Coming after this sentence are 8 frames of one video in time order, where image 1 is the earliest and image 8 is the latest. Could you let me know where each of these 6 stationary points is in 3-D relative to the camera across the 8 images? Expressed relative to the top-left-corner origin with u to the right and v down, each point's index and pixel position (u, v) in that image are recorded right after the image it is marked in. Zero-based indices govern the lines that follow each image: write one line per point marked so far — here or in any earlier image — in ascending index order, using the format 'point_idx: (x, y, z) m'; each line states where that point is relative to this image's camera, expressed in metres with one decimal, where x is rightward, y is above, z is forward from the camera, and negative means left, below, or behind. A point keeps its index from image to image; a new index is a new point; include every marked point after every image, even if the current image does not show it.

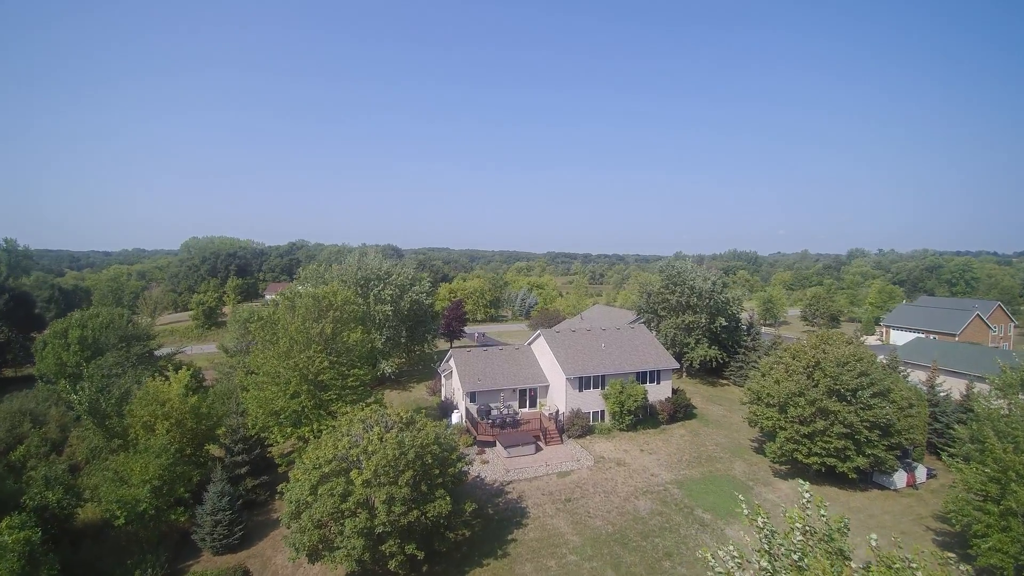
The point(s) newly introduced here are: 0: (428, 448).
0: (-3.1, -6.1, +17.9) m
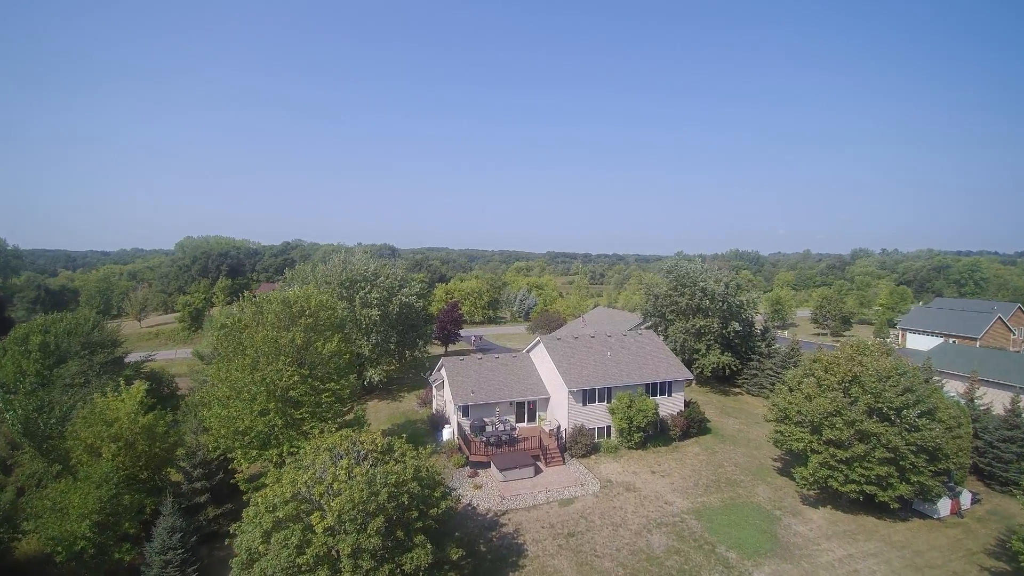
0: (-3.3, -6.2, +15.0) m
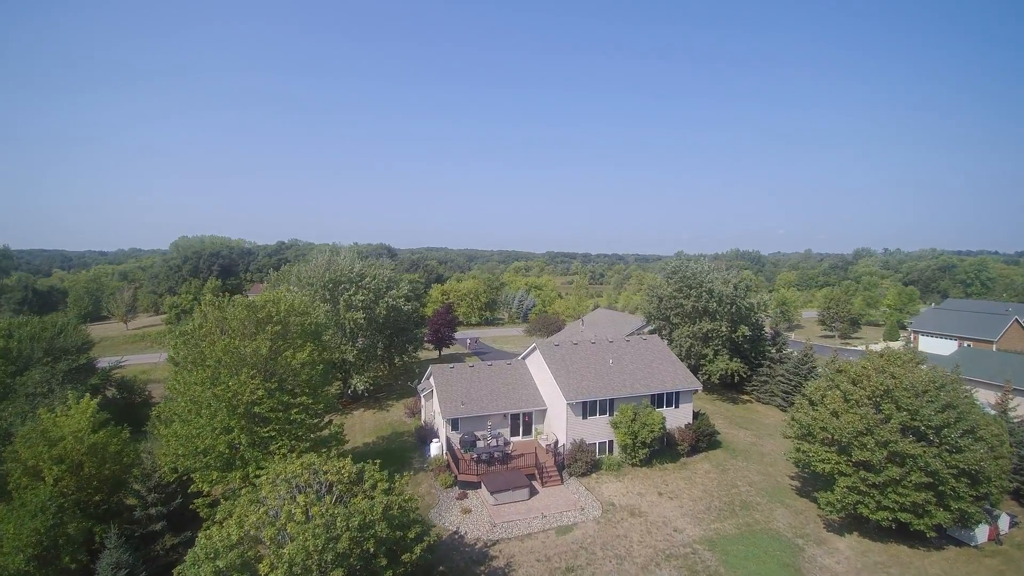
0: (-3.7, -6.4, +12.7) m
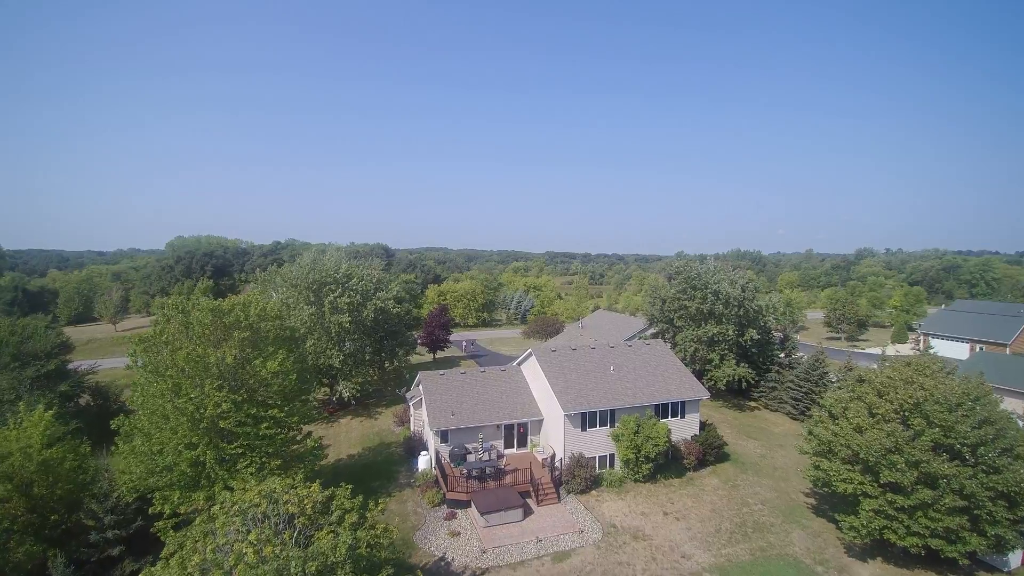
0: (-4.0, -6.5, +10.9) m
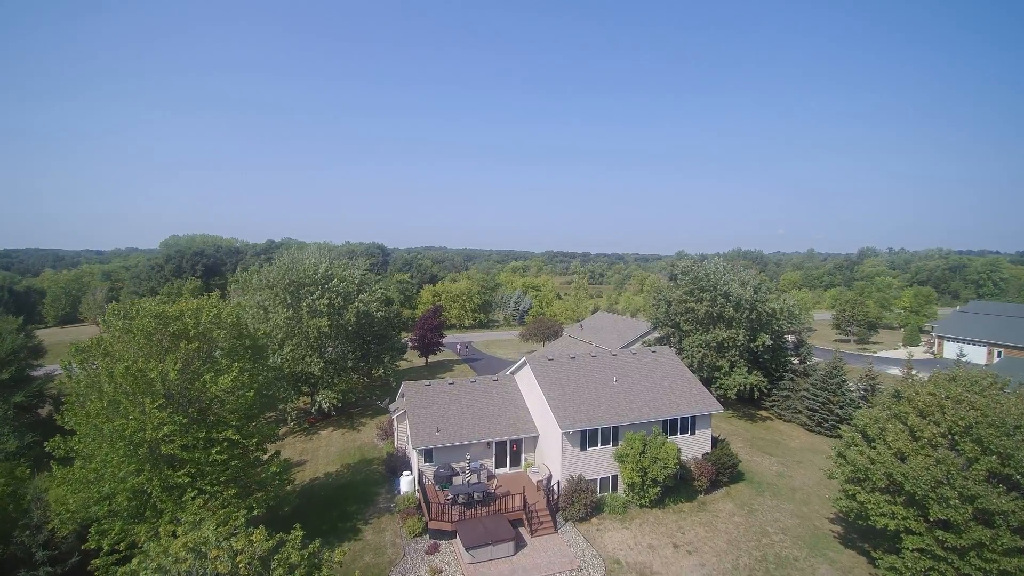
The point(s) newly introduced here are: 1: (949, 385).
0: (-4.3, -6.6, +8.5) m
1: (+15.3, -3.4, +16.8) m
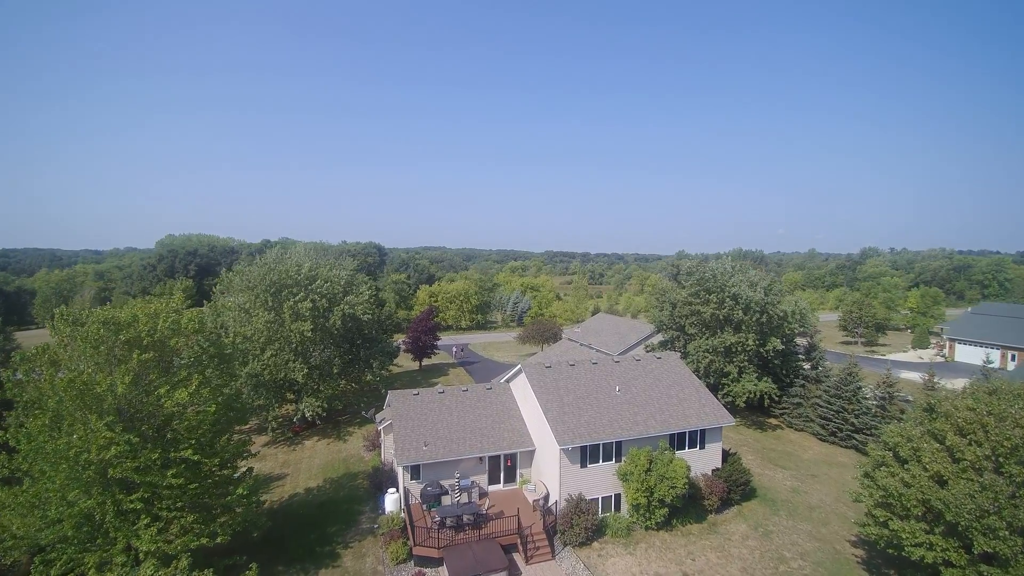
0: (-4.6, -6.7, +6.8) m
1: (+15.1, -3.4, +15.1) m
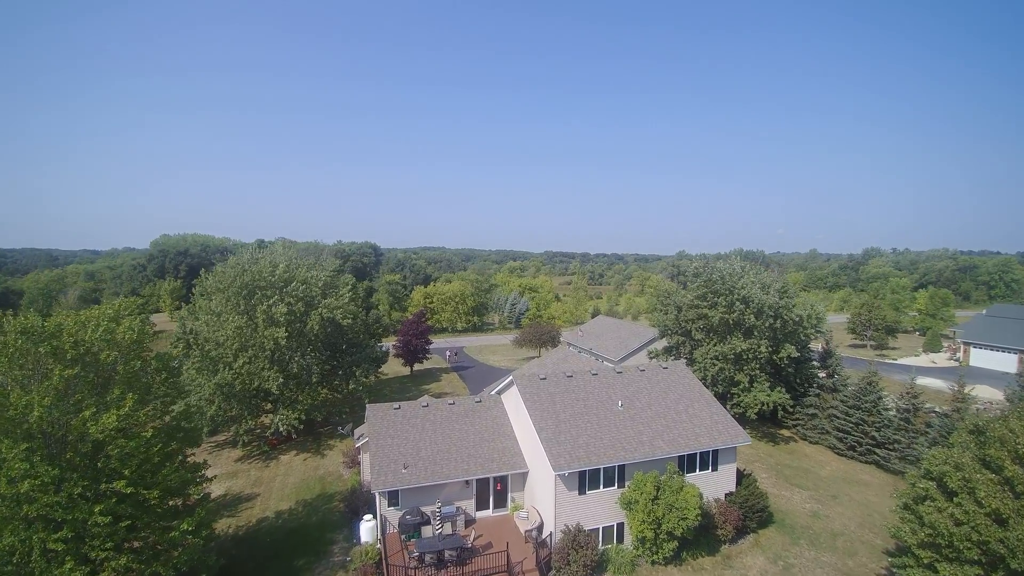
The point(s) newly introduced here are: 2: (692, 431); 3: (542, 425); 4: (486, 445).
0: (-4.9, -6.8, +4.6) m
1: (+14.7, -3.6, +13.0) m
2: (+7.0, -5.5, +18.8) m
3: (+1.1, -5.1, +18.0) m
4: (-1.1, -6.4, +19.4) m
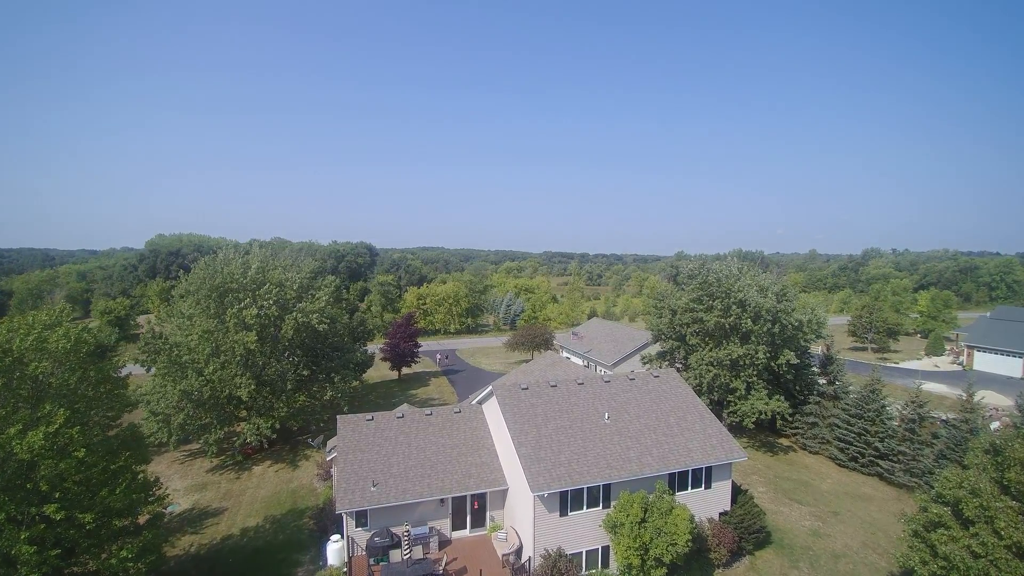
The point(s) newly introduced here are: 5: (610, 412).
0: (-5.7, -6.9, +3.3) m
1: (+13.9, -3.7, +11.7) m
2: (+6.2, -5.7, +17.5) m
3: (+0.3, -5.2, +16.7) m
4: (-1.9, -6.5, +18.1) m
5: (+3.8, -4.8, +18.8) m
